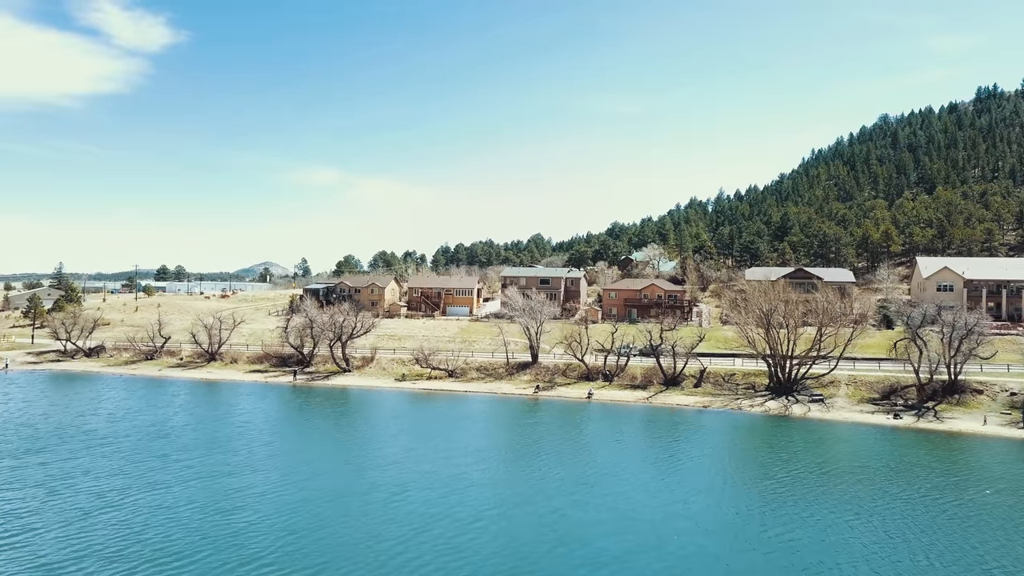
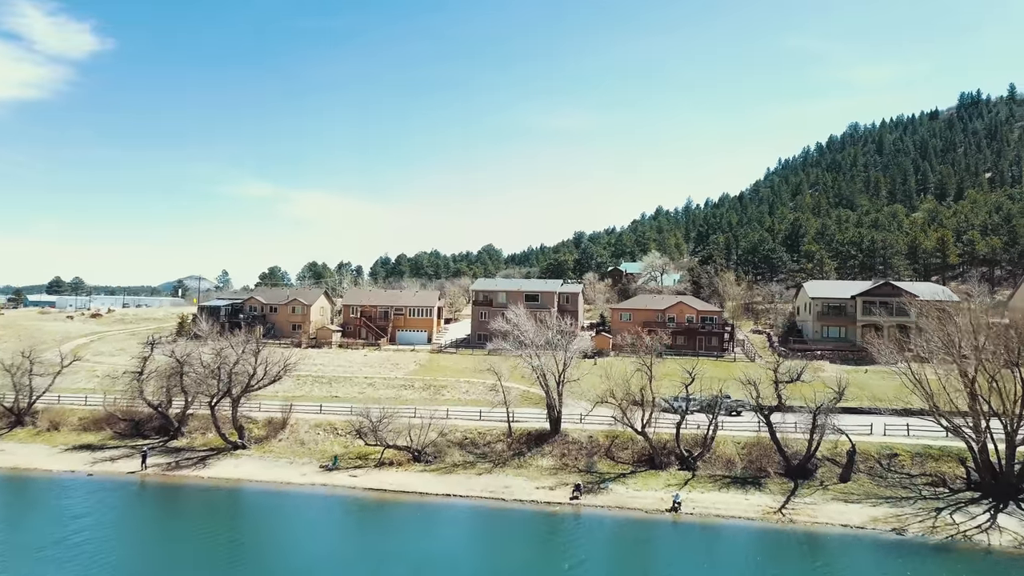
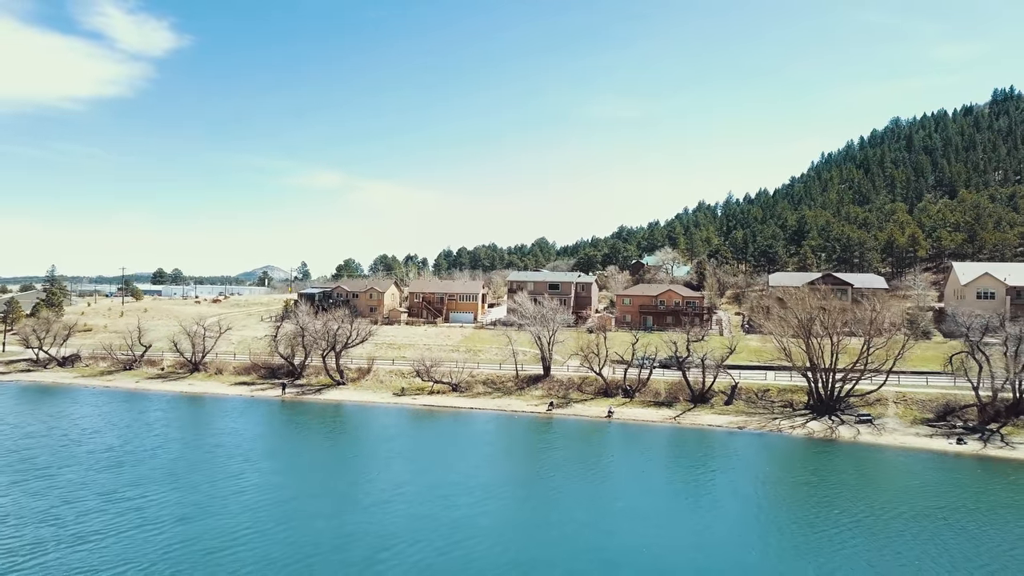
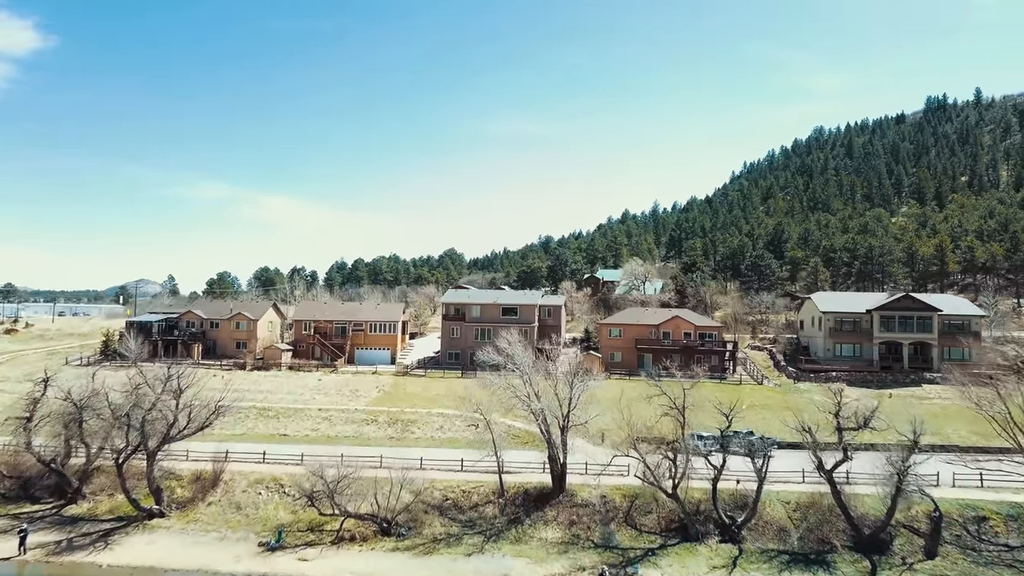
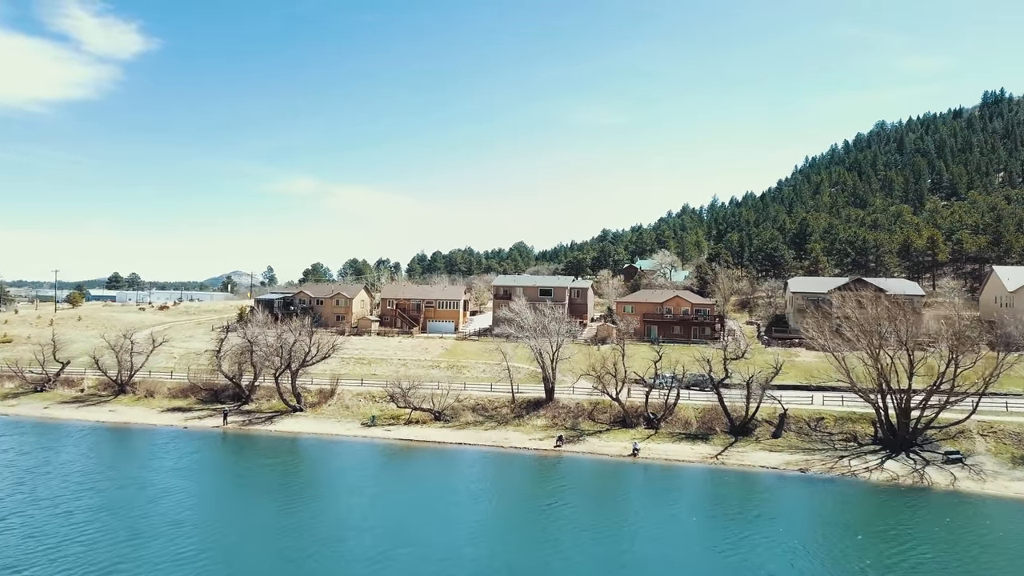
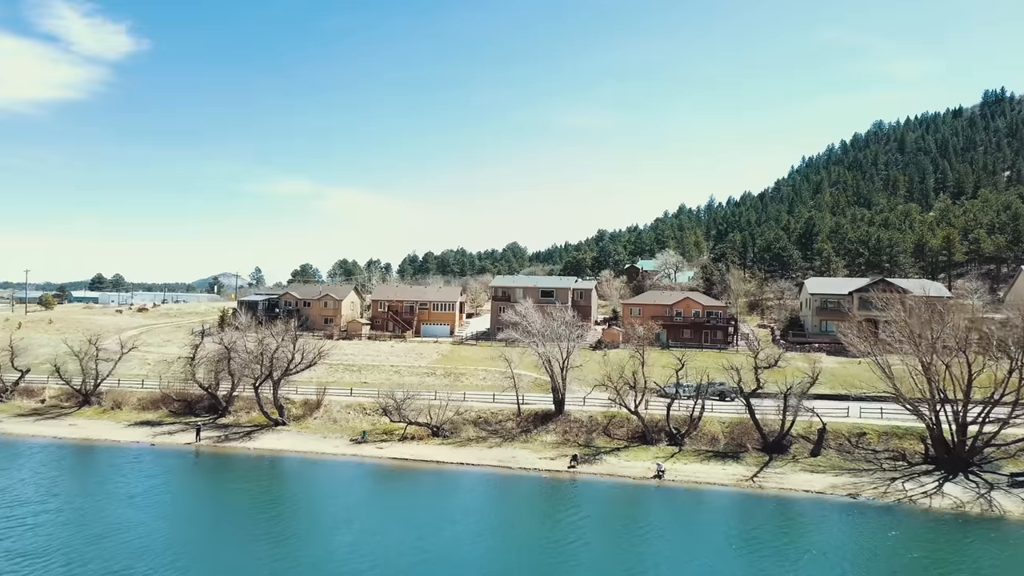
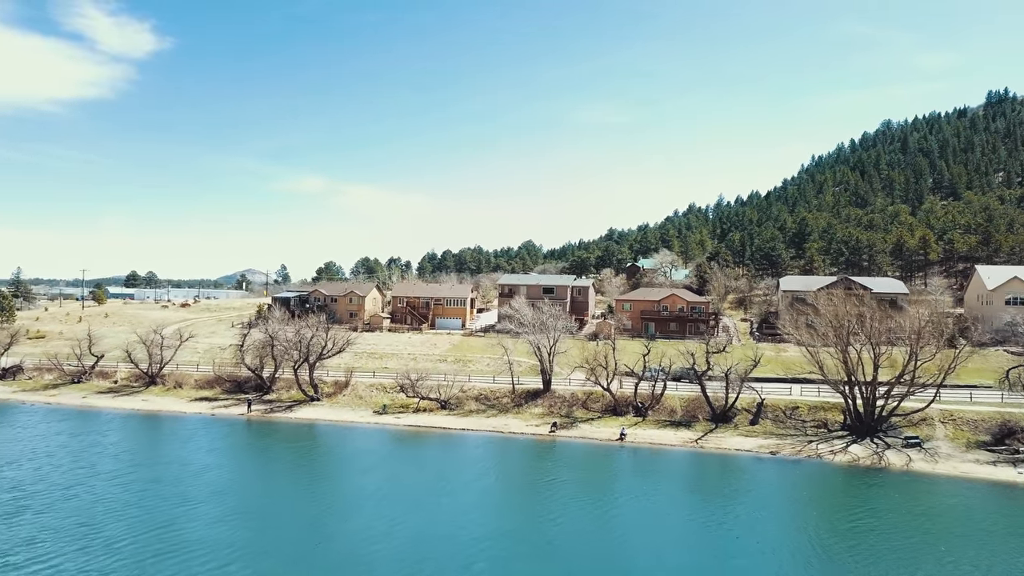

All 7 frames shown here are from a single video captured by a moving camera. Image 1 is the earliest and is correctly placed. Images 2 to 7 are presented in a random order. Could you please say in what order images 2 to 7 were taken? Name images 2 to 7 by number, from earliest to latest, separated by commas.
3, 7, 5, 6, 2, 4
